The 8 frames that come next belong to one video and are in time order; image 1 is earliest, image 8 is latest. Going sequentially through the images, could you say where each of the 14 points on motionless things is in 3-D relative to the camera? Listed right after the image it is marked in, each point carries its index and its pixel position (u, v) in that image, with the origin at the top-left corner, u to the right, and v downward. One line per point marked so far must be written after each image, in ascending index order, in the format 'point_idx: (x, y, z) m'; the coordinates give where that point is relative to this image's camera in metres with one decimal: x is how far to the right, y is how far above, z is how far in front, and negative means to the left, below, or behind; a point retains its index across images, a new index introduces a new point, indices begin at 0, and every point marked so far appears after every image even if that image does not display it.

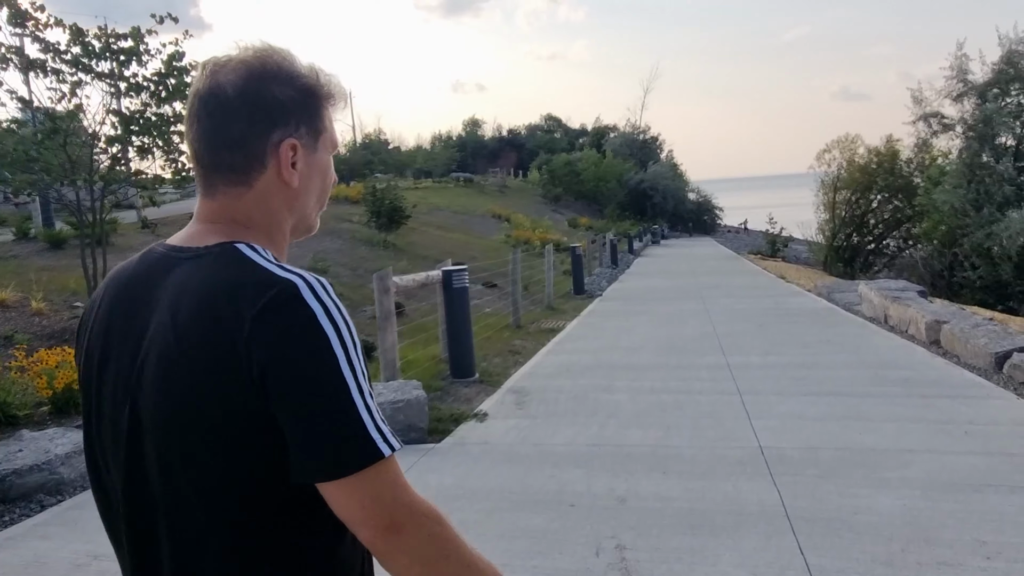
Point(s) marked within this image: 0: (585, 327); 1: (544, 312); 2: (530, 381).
0: (+1.1, -0.6, +11.5) m
1: (+0.6, -0.4, +13.6) m
2: (+0.2, -0.9, +7.3) m
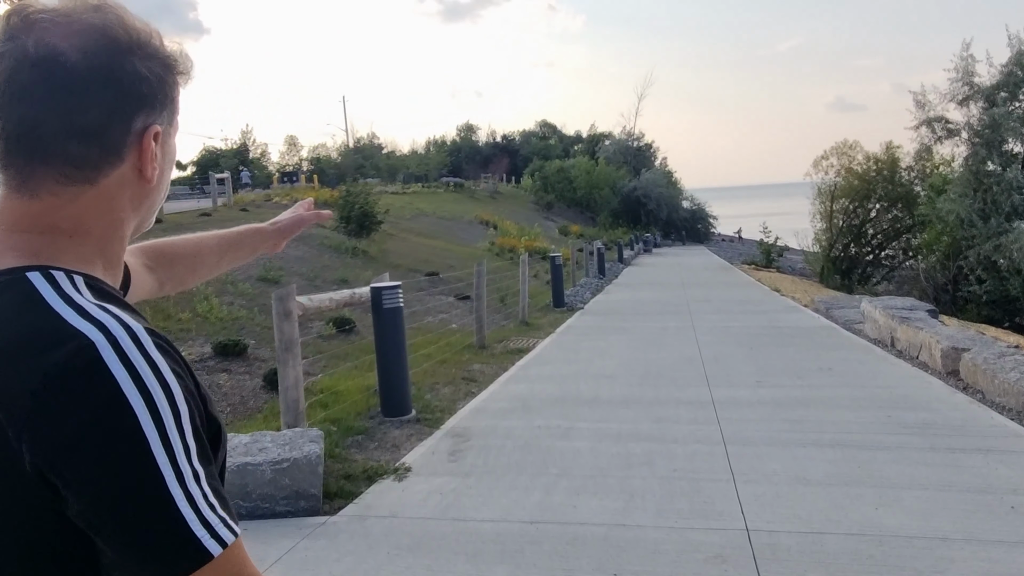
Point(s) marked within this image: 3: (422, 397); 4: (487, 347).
0: (+0.6, -0.8, +10.3) m
1: (+0.1, -0.7, +12.4) m
2: (-0.3, -1.1, +6.1) m
3: (-0.9, -1.1, +7.1) m
4: (-0.4, -0.8, +10.1) m
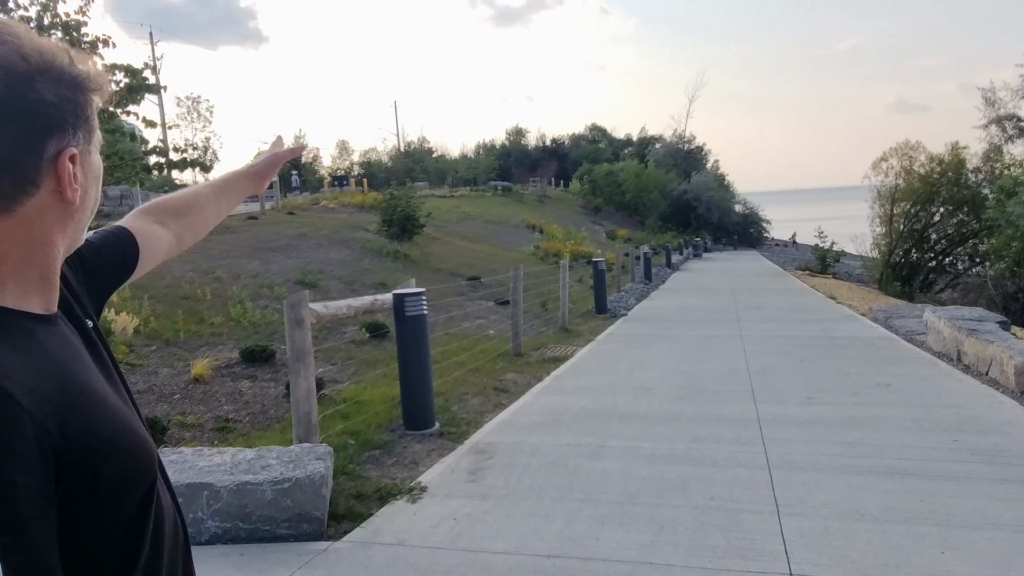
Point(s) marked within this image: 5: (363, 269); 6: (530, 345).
0: (+1.1, -0.9, +9.9) m
1: (+0.7, -0.8, +12.0) m
2: (-0.1, -1.2, +5.8) m
3: (-0.6, -1.1, +6.8) m
4: (+0.1, -0.9, +9.8) m
5: (-3.1, +0.4, +15.5) m
6: (+0.3, -0.9, +10.8) m
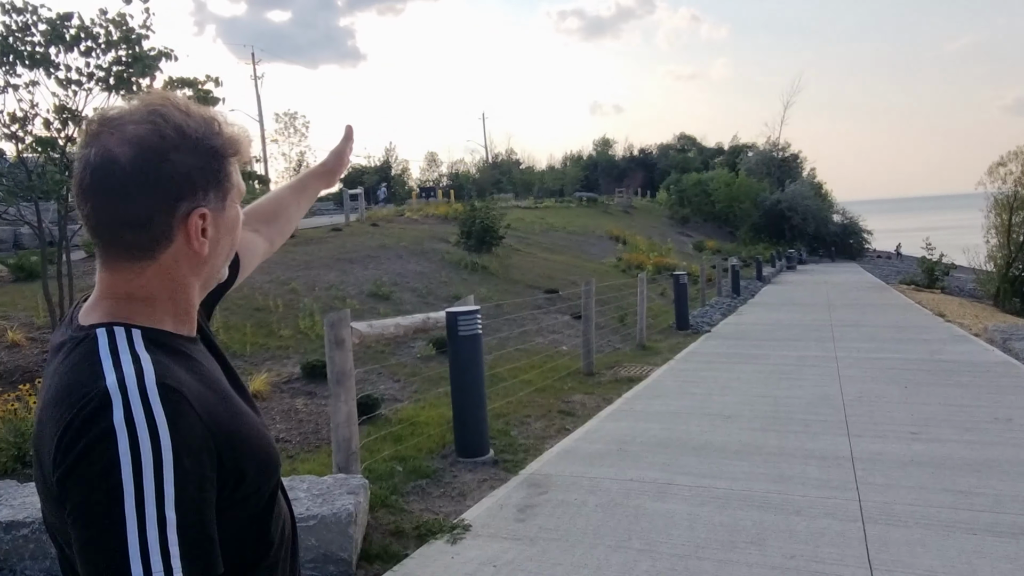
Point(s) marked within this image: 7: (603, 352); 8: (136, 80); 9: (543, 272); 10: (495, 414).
0: (+2.0, -1.1, +9.3) m
1: (+1.9, -1.0, +11.4) m
2: (+0.3, -1.3, +5.3) m
3: (0.0, -1.3, +6.4) m
4: (+1.0, -1.1, +9.3) m
5: (-1.5, +0.2, +15.4) m
6: (+1.3, -1.1, +10.2) m
7: (+1.4, -1.0, +11.4) m
8: (-3.2, +1.7, +6.2) m
9: (+0.8, +0.4, +19.9) m
10: (-0.2, -1.2, +7.0) m
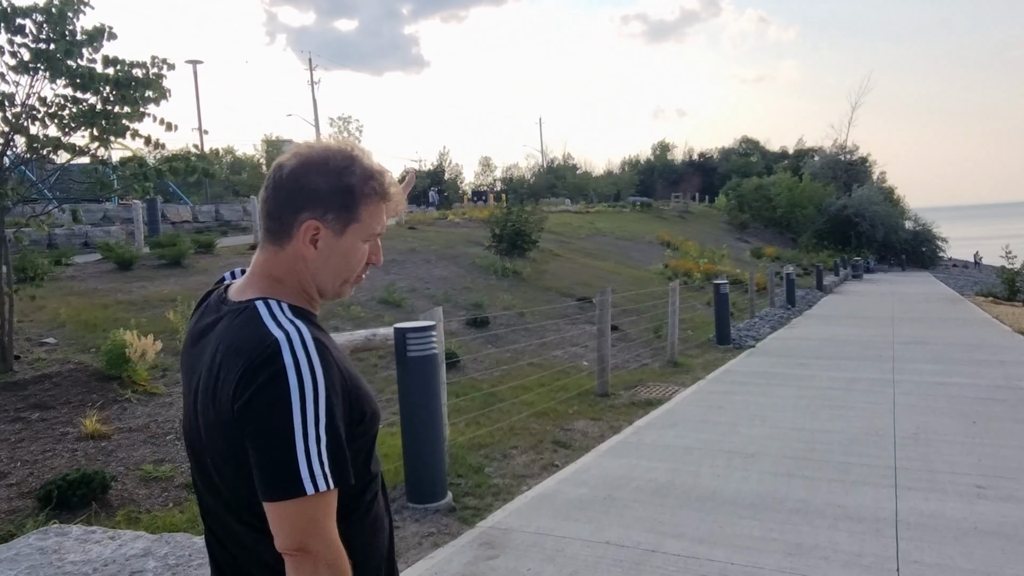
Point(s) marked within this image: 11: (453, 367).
0: (+2.1, -1.2, +8.2) m
1: (+2.1, -1.1, +10.3) m
2: (+0.1, -1.4, +4.4) m
3: (-0.2, -1.3, +5.5) m
4: (+1.1, -1.2, +8.2) m
5: (-1.0, 0.0, +14.5) m
6: (+1.4, -1.2, +9.2) m
7: (+1.6, -1.1, +10.3) m
8: (-3.3, +1.7, +5.5) m
9: (+1.7, +0.2, +18.8) m
10: (-0.3, -1.3, +6.1) m
11: (-0.7, -0.9, +8.9) m
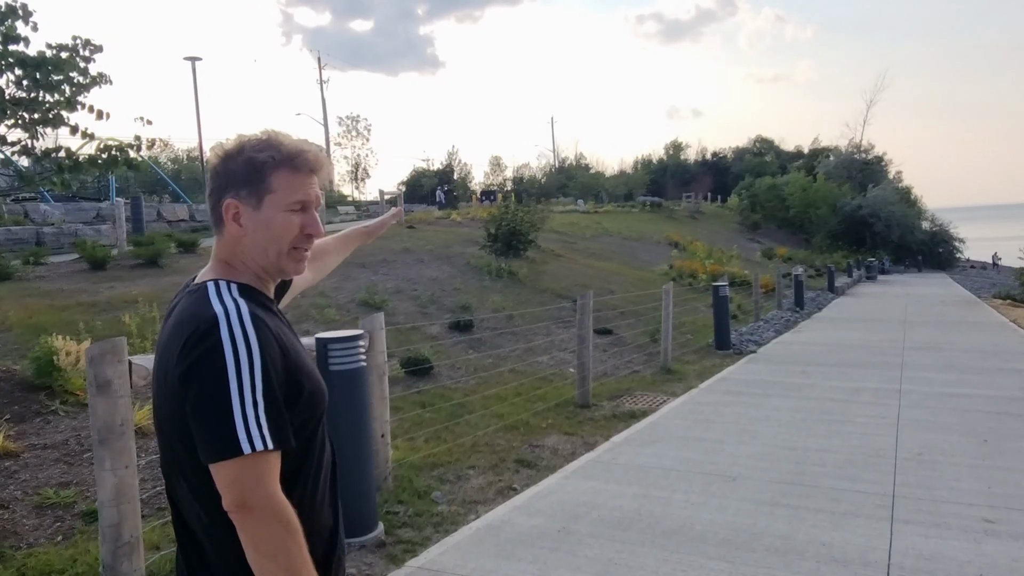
0: (+1.8, -1.3, +7.6) m
1: (+1.9, -1.2, +9.7) m
2: (-0.3, -1.4, +3.8) m
3: (-0.5, -1.4, +5.0) m
4: (+0.8, -1.2, +7.7) m
5: (-1.1, 0.0, +14.0) m
6: (+1.1, -1.2, +8.6) m
7: (+1.4, -1.2, +9.8) m
8: (-3.6, +1.7, +5.0) m
9: (+1.7, +0.2, +18.3) m
10: (-0.6, -1.3, +5.5) m
11: (-1.0, -1.0, +8.3) m
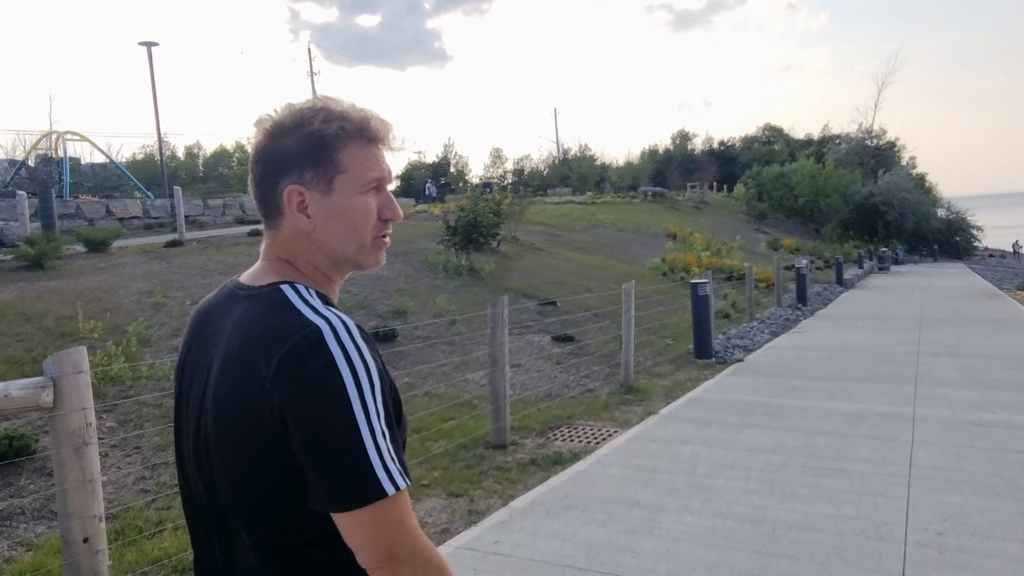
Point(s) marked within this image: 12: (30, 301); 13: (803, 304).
0: (+0.9, -1.3, +5.8) m
1: (+1.0, -1.2, +8.0) m
2: (-1.2, -1.5, +2.0) m
3: (-1.4, -1.4, +3.2) m
4: (-0.1, -1.3, +5.9) m
5: (-1.9, 0.0, +12.2) m
6: (+0.3, -1.2, +6.8) m
7: (+0.6, -1.2, +8.0) m
8: (-4.6, +1.6, +3.3) m
9: (+1.0, +0.3, +16.5) m
10: (-1.5, -1.4, +3.8) m
11: (-1.8, -1.0, +6.6) m
12: (-5.6, -0.2, +8.6) m
13: (+6.8, -0.3, +17.3) m
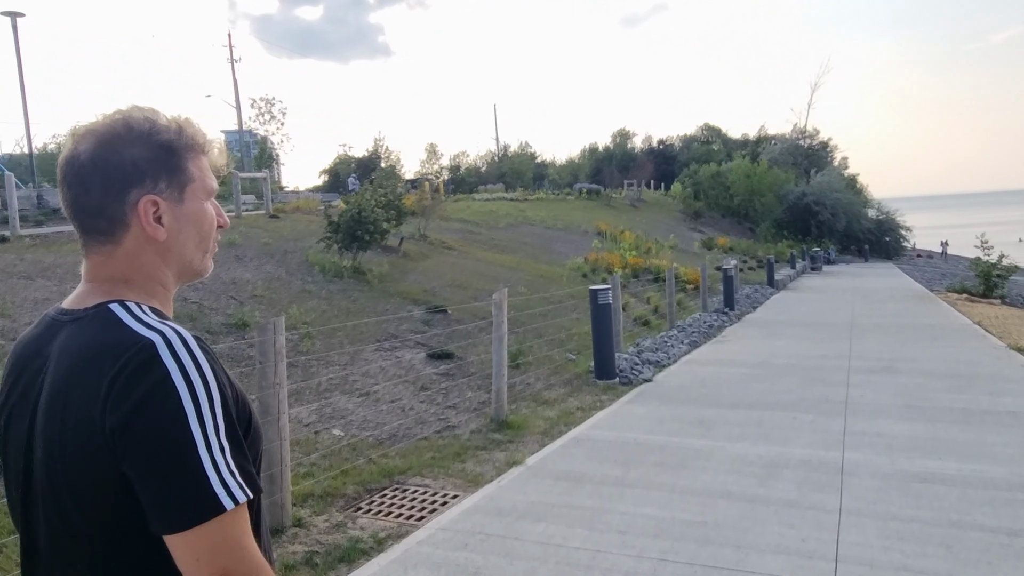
0: (-0.3, -1.4, +4.1) m
1: (-0.4, -1.3, +6.3) m
2: (-2.2, -1.6, +0.2) m
3: (-2.5, -1.5, +1.3) m
4: (-1.3, -1.4, +4.1) m
5: (-3.6, -0.1, +10.3) m
6: (-1.0, -1.3, +5.1) m
7: (-0.8, -1.3, +6.2) m
8: (-5.6, +1.5, +1.2) m
9: (-1.1, +0.2, +14.7) m
10: (-2.6, -1.5, +1.9) m
11: (-3.1, -1.1, +4.7) m
12: (-7.0, -0.2, +6.4) m
13: (+4.7, -0.4, +16.0) m
